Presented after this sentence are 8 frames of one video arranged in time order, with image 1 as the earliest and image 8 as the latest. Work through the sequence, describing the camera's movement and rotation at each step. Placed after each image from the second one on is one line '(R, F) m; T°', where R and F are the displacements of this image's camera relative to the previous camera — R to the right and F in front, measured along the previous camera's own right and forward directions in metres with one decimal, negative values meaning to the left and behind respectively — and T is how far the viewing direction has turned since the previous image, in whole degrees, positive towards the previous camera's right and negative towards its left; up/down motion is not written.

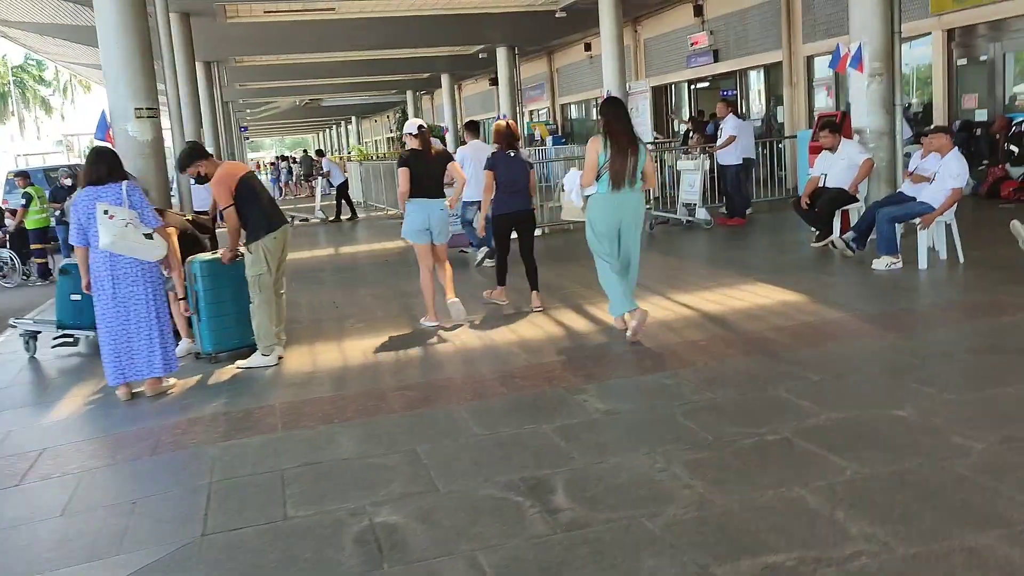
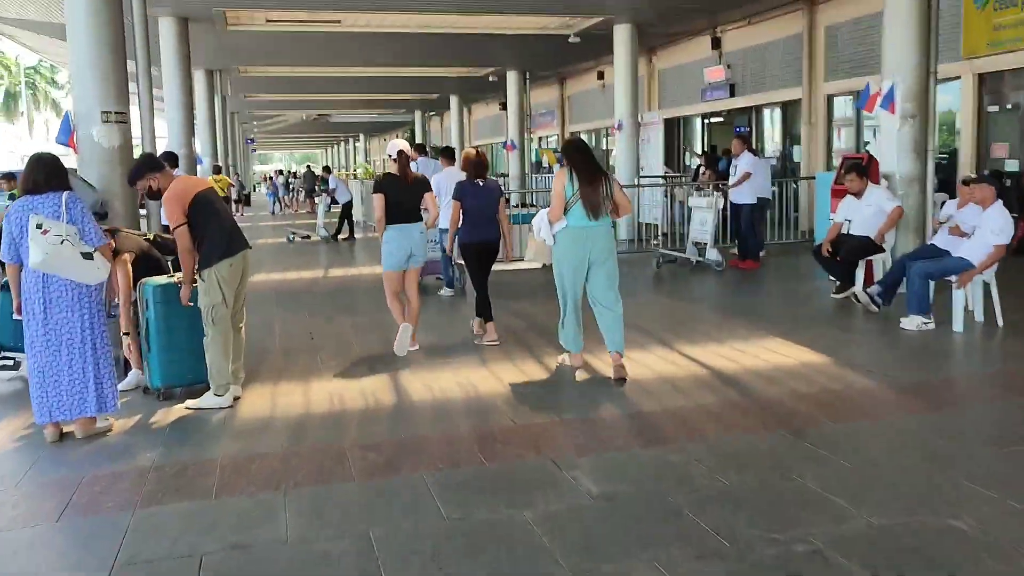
(+0.1, +0.7) m; 0°
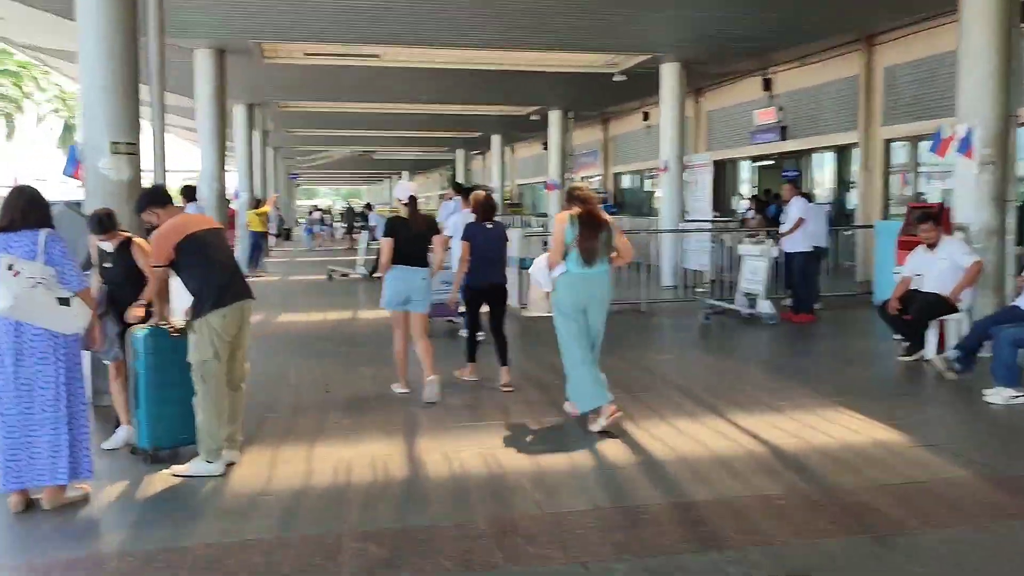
(0.0, +0.7) m; -3°
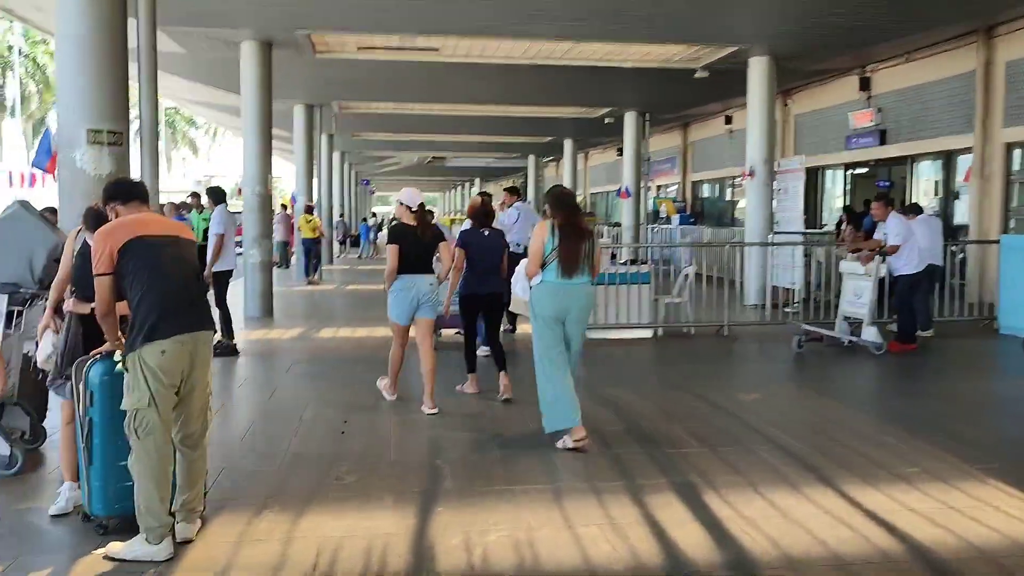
(+0.1, +1.3) m; -5°
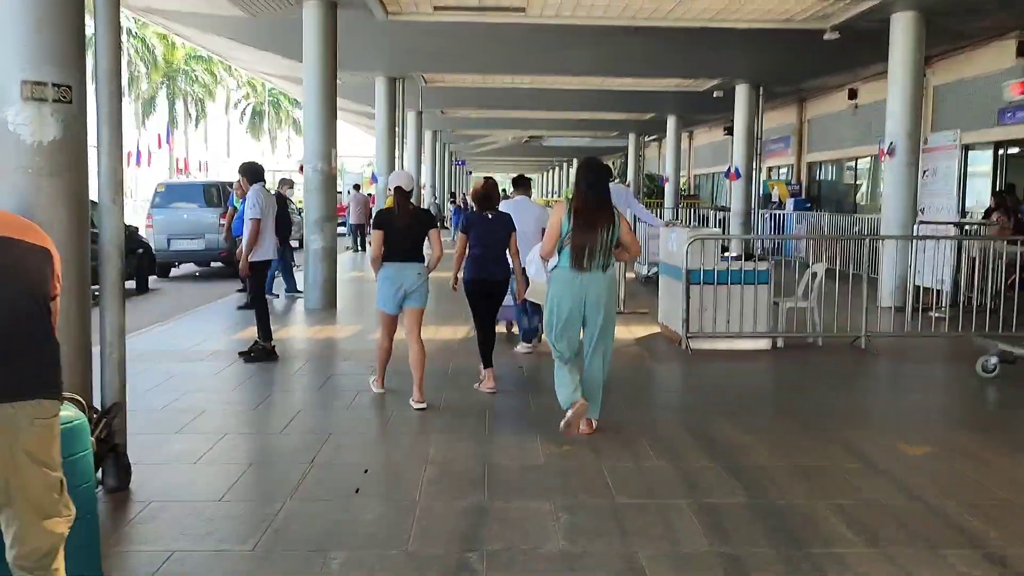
(+0.1, +1.7) m; -6°
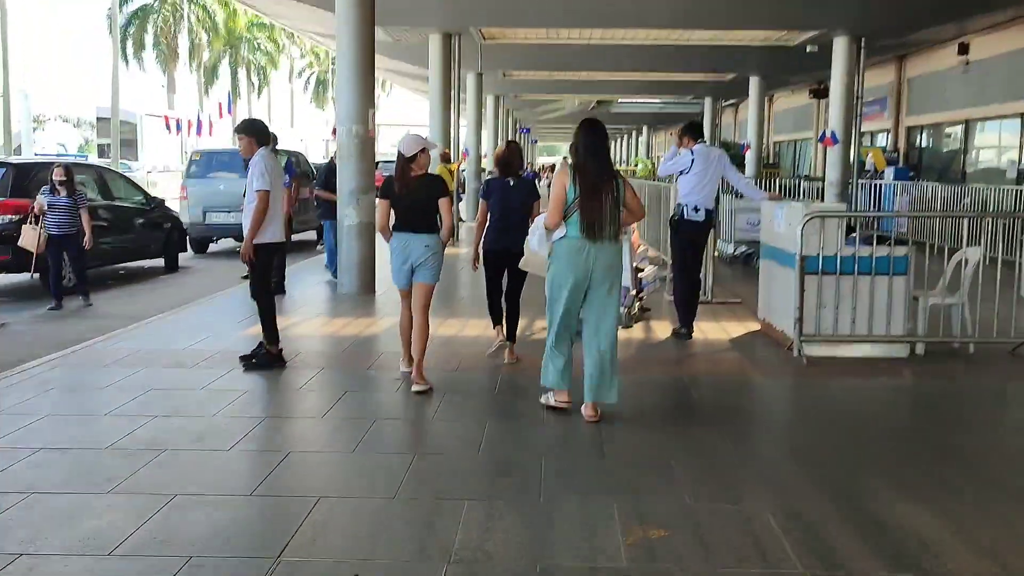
(0.0, +1.7) m; -4°
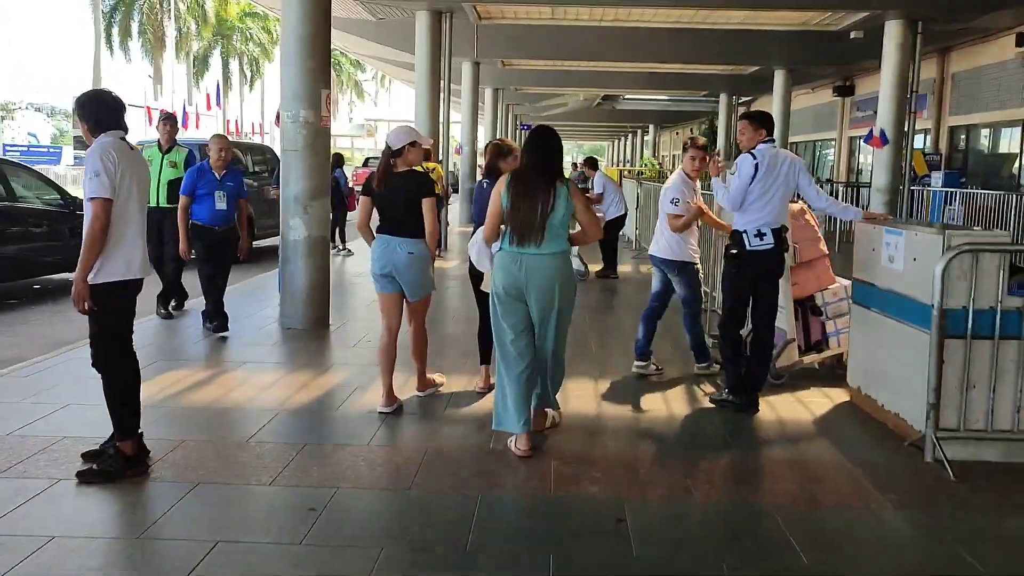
(0.0, +2.4) m; 0°
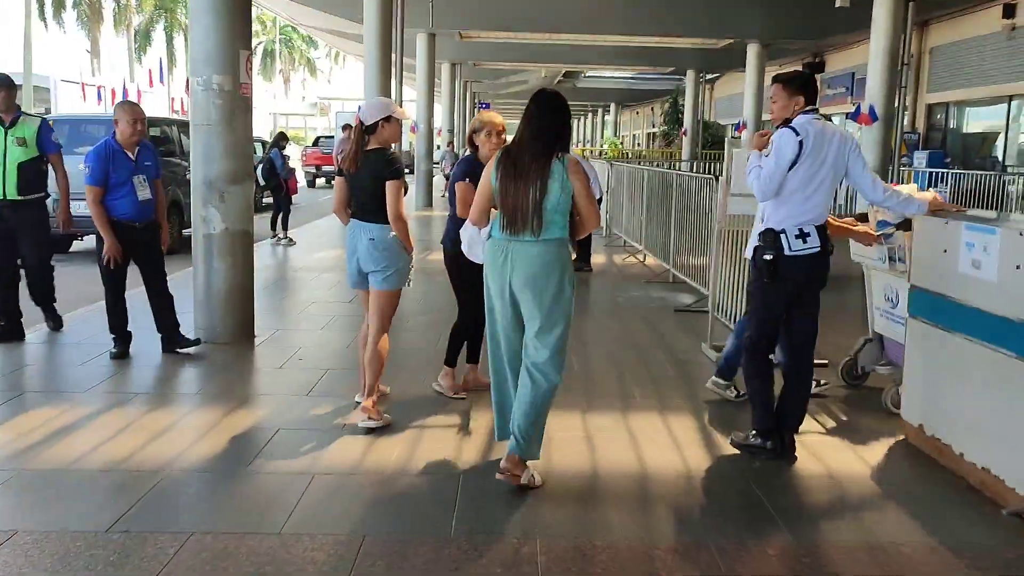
(0.0, +1.3) m; +3°
